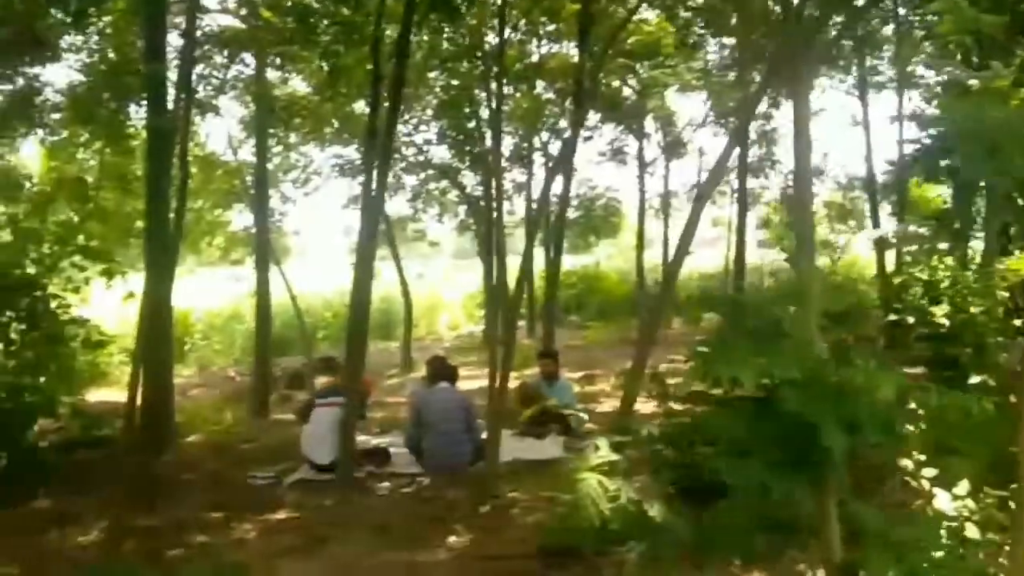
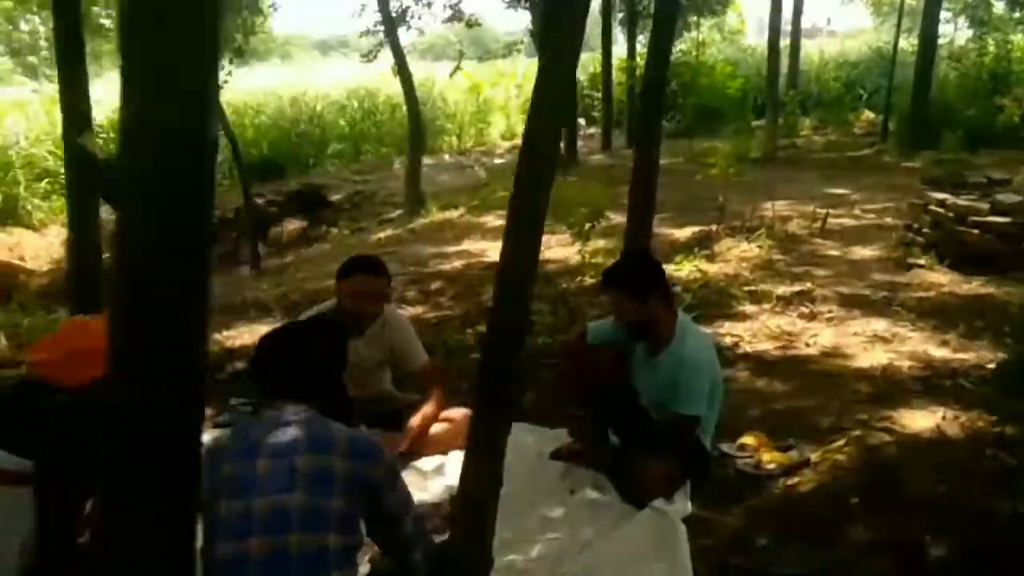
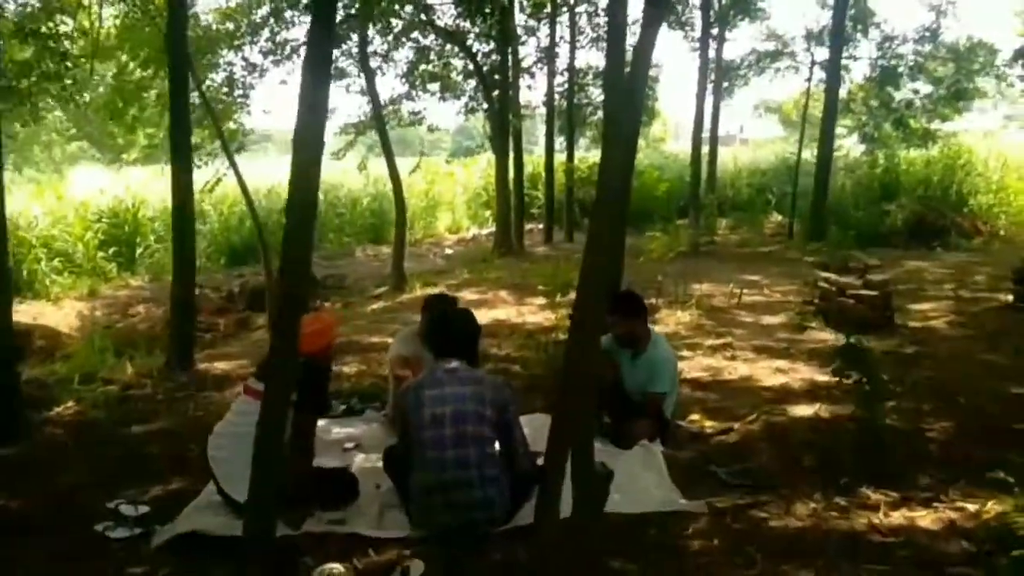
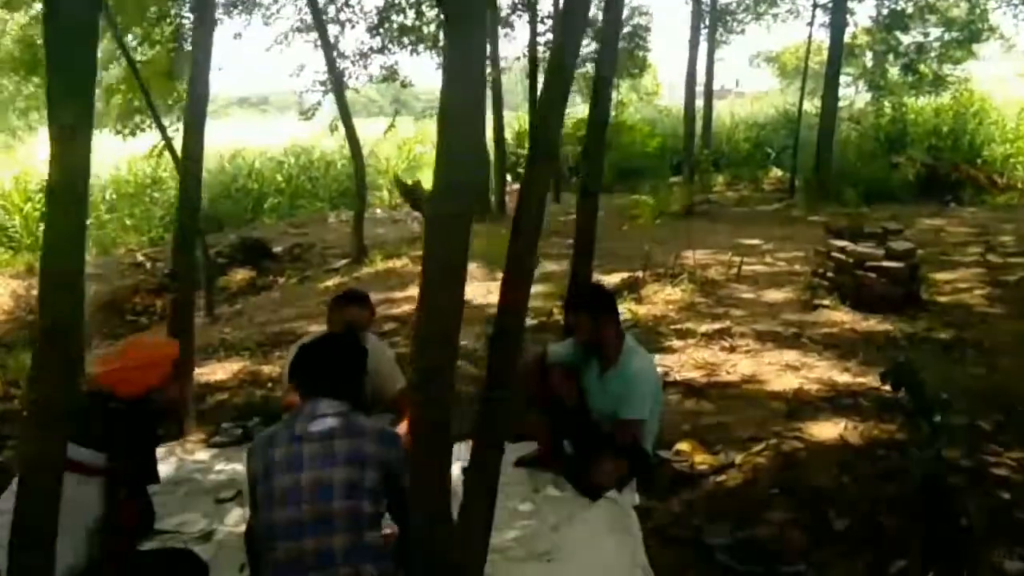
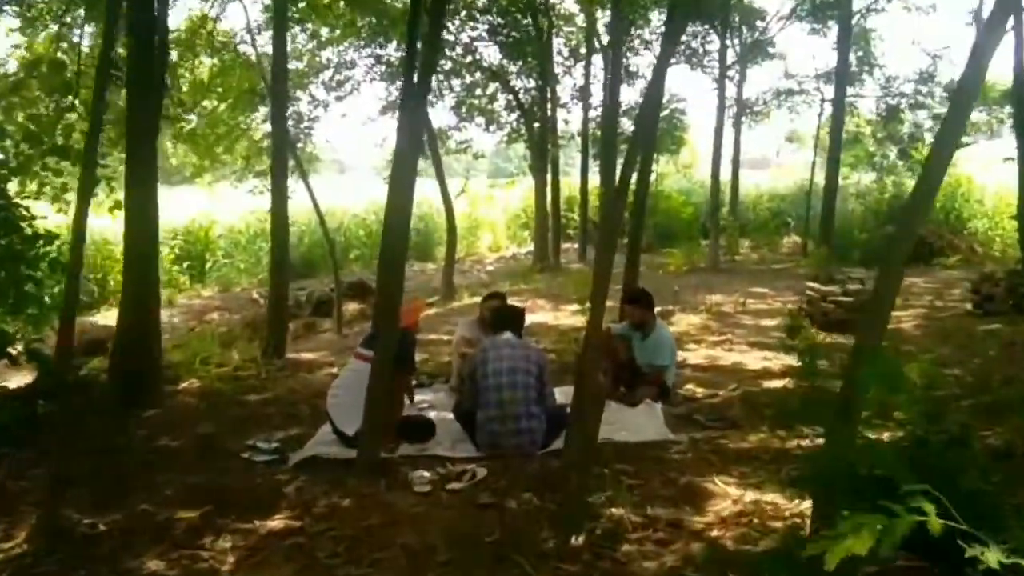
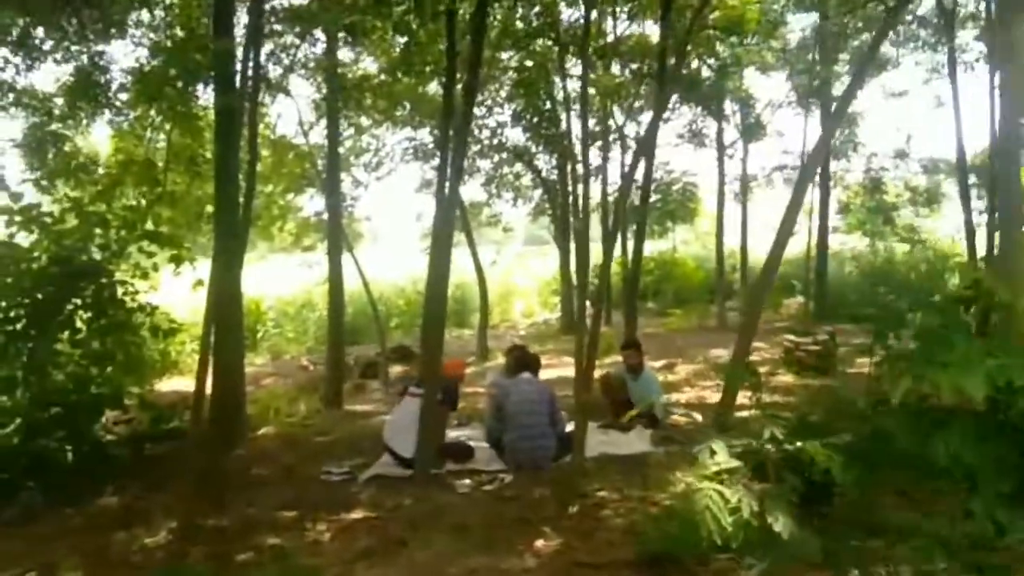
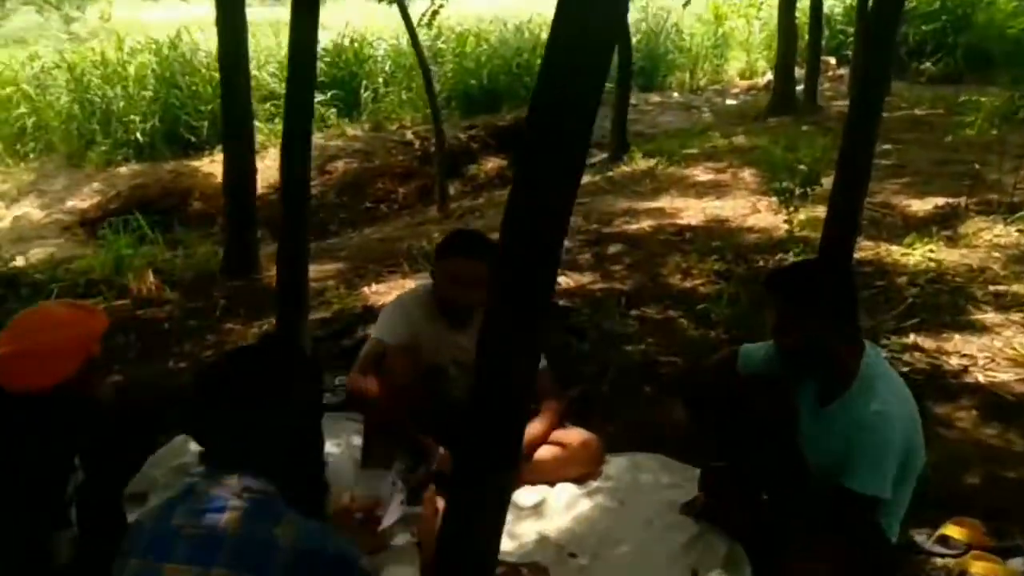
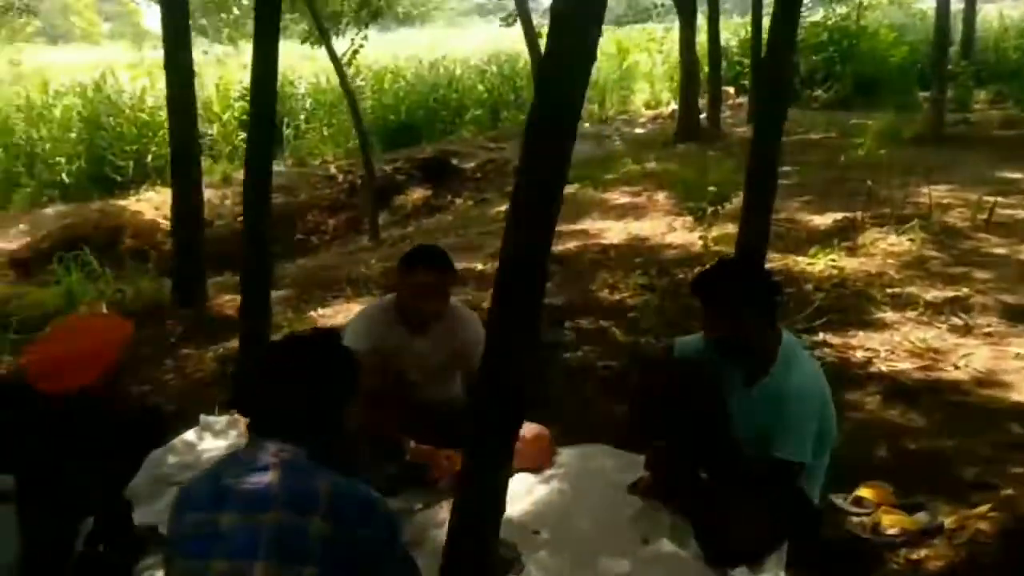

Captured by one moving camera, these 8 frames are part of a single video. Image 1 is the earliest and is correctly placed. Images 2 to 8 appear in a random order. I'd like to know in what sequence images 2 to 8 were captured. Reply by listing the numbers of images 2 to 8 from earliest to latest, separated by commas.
6, 5, 3, 4, 2, 8, 7
